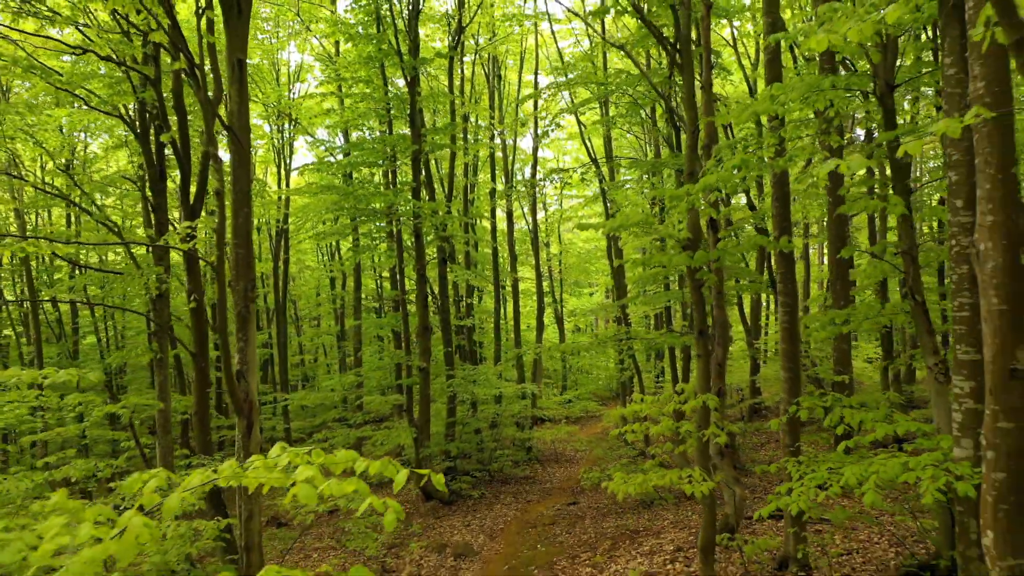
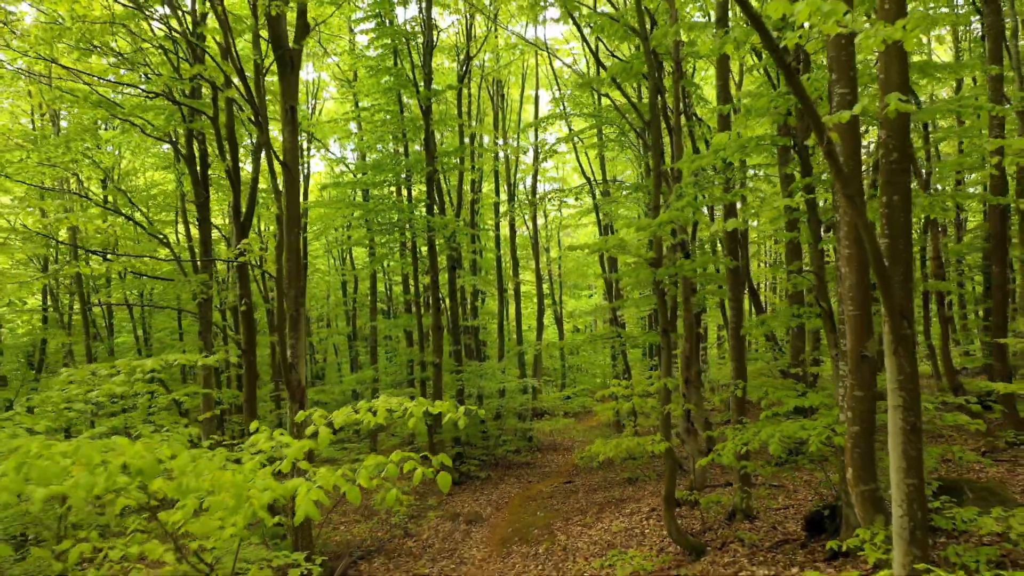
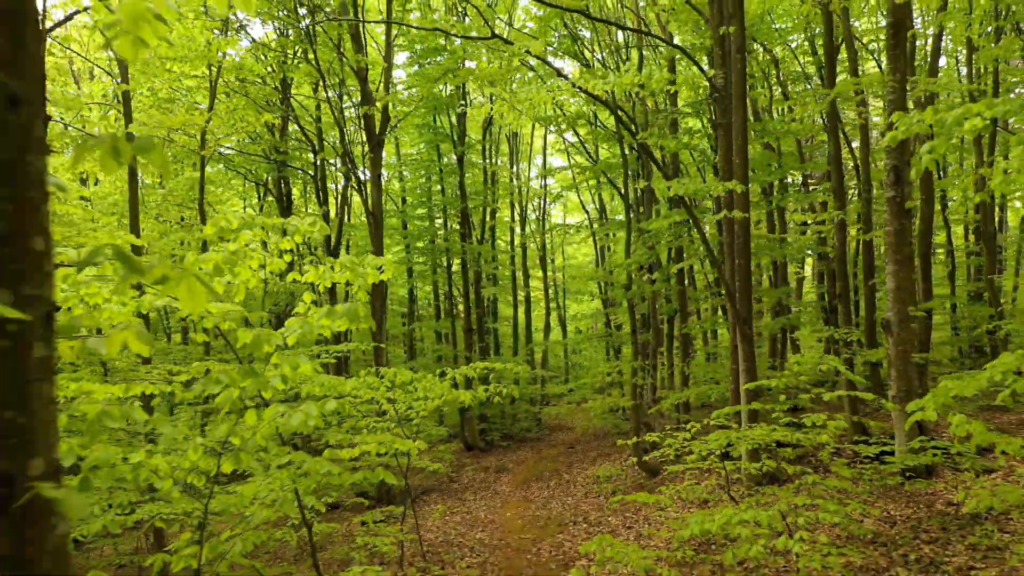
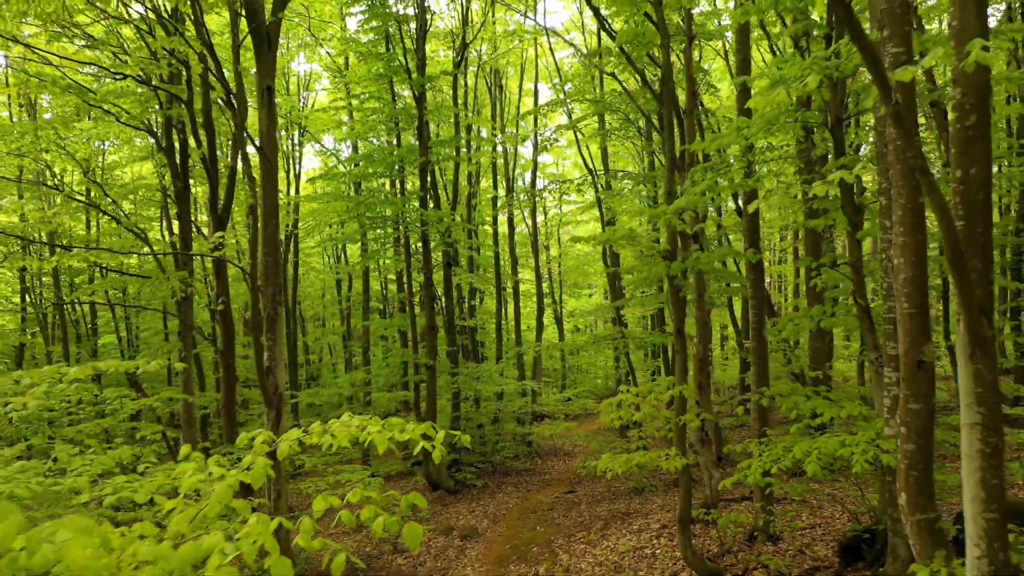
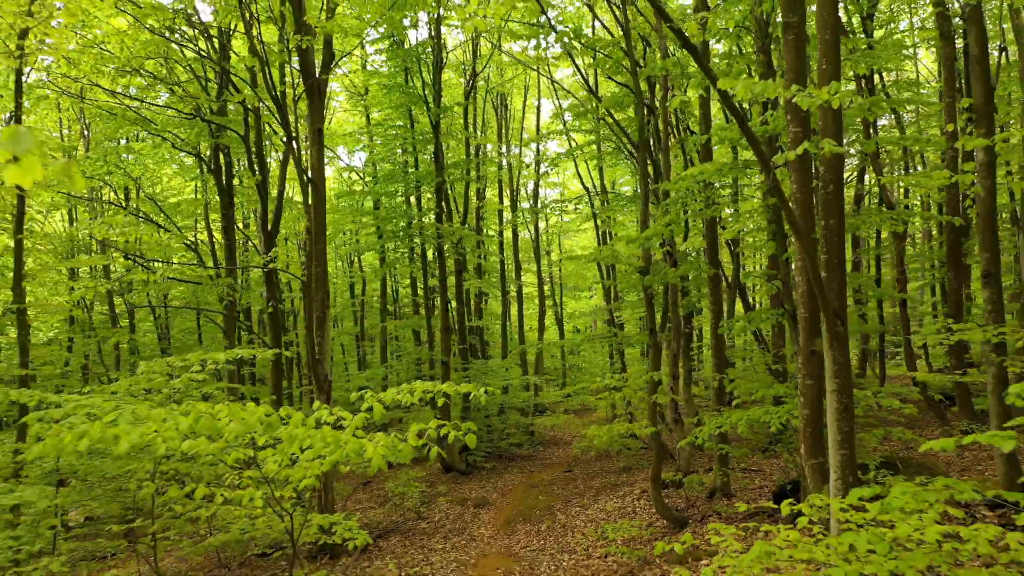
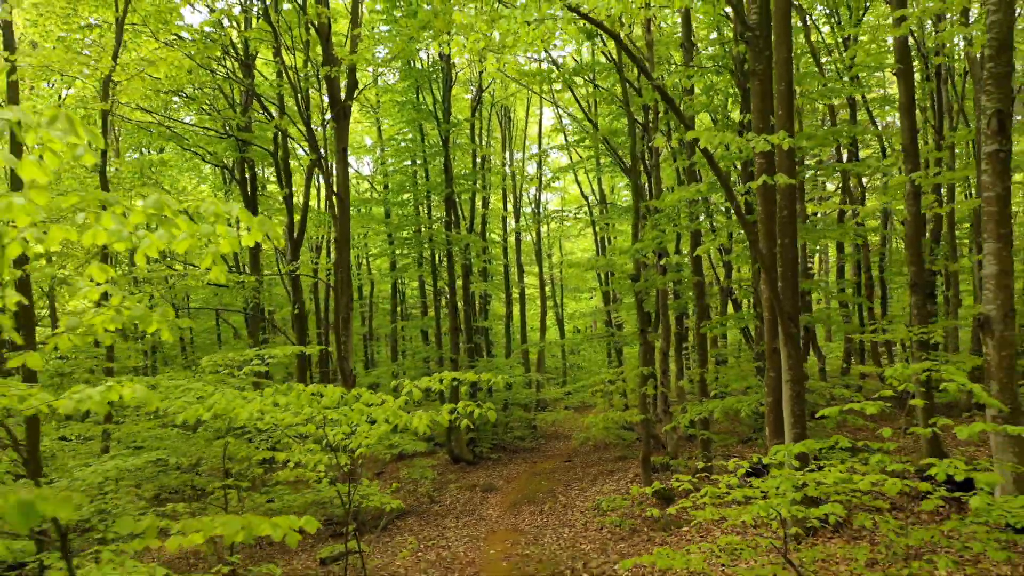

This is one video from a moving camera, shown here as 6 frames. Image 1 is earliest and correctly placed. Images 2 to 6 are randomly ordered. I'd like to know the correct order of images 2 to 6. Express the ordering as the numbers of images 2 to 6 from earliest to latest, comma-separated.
4, 2, 5, 6, 3
